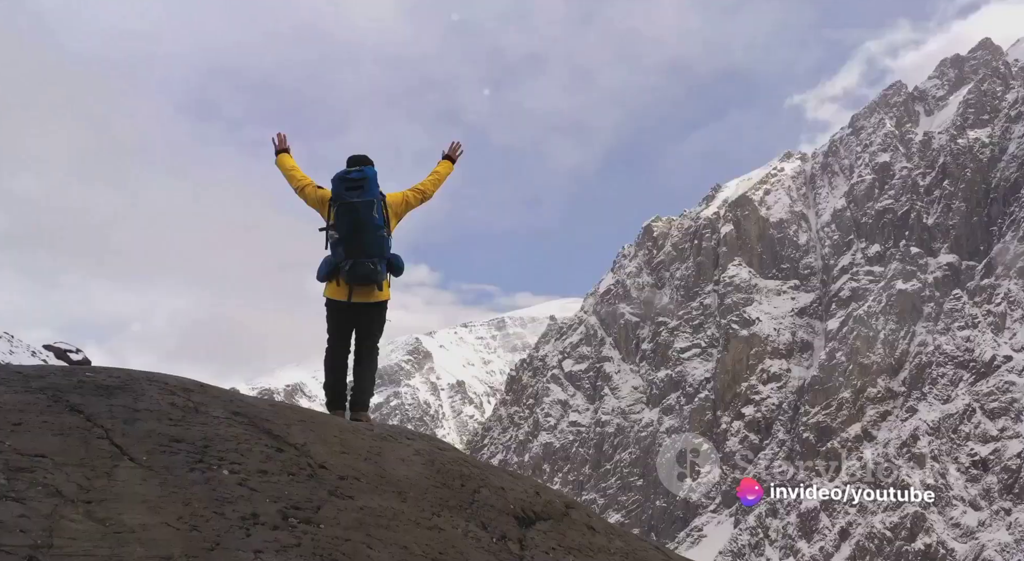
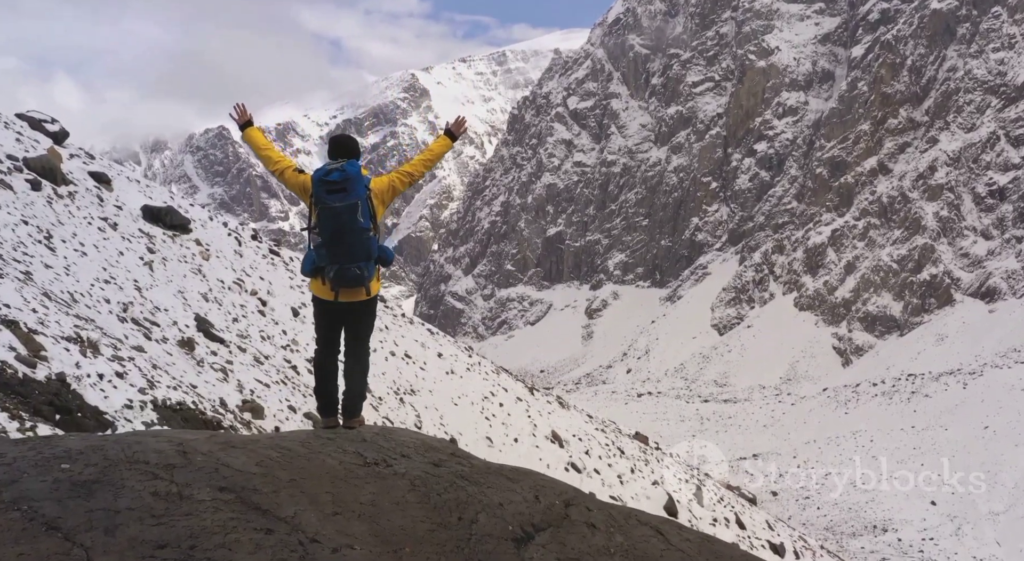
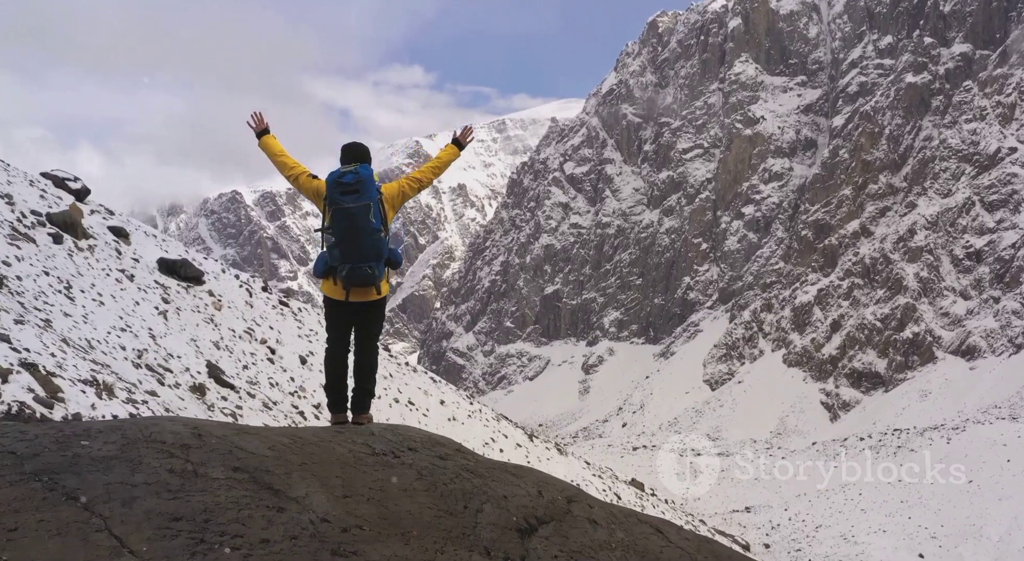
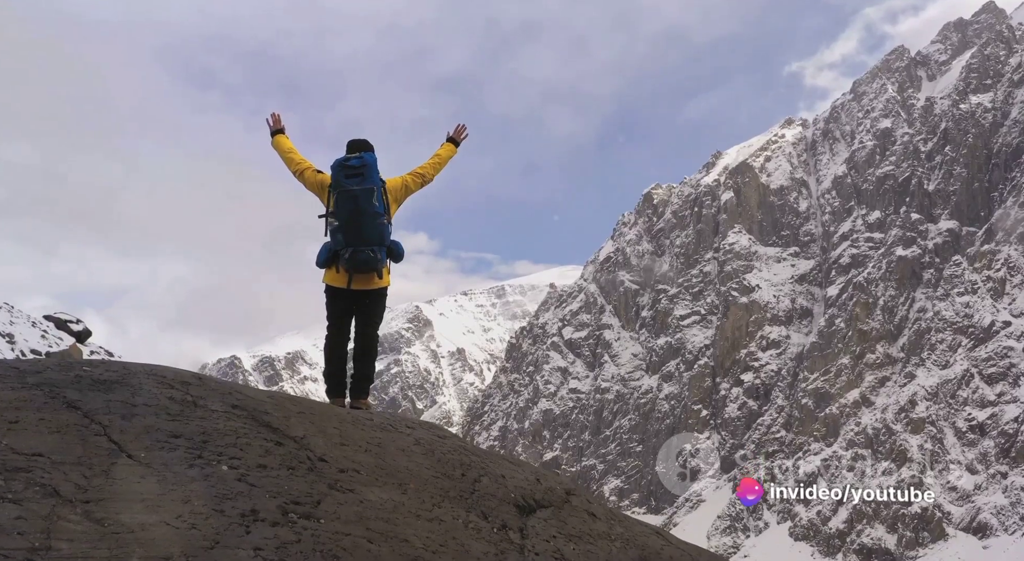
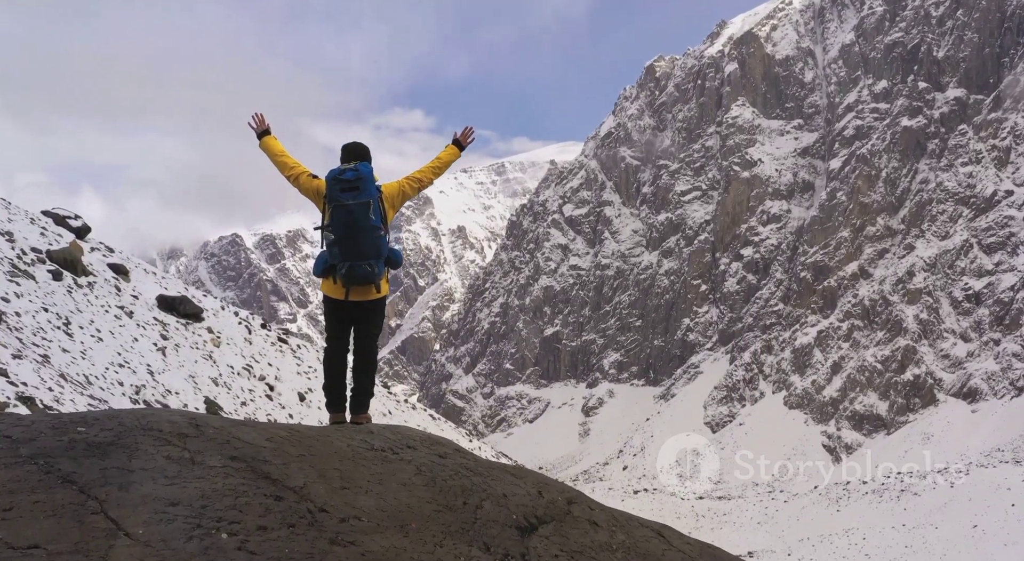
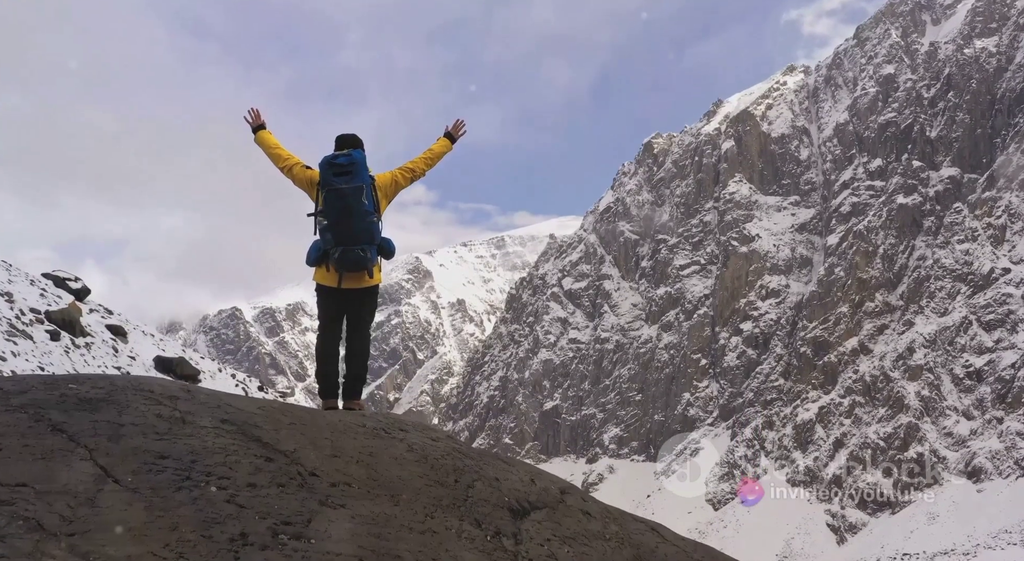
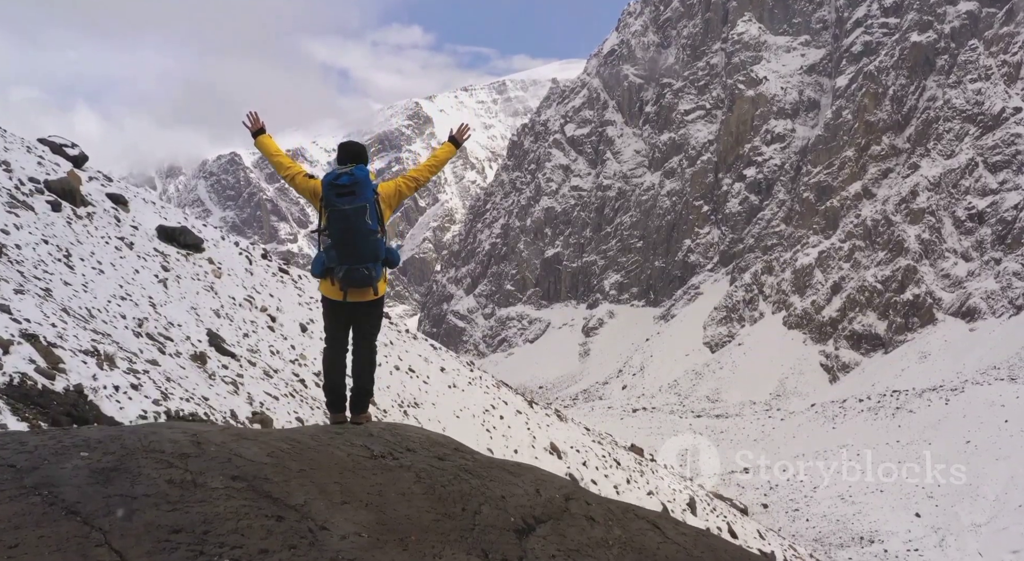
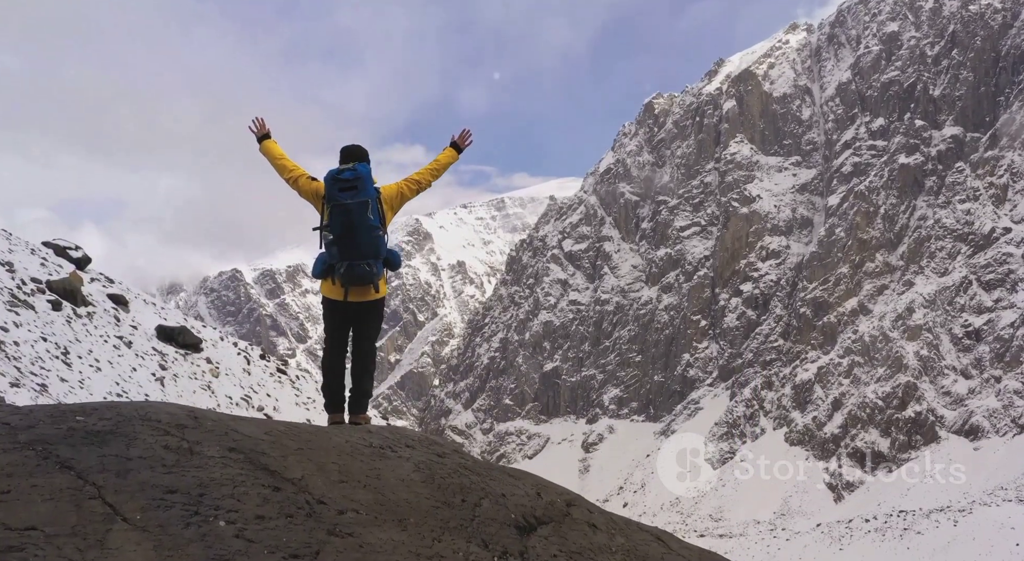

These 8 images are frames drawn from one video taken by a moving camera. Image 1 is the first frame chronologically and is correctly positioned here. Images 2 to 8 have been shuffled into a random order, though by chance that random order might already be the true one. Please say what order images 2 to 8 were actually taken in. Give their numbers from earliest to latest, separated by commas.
4, 6, 8, 5, 3, 7, 2
